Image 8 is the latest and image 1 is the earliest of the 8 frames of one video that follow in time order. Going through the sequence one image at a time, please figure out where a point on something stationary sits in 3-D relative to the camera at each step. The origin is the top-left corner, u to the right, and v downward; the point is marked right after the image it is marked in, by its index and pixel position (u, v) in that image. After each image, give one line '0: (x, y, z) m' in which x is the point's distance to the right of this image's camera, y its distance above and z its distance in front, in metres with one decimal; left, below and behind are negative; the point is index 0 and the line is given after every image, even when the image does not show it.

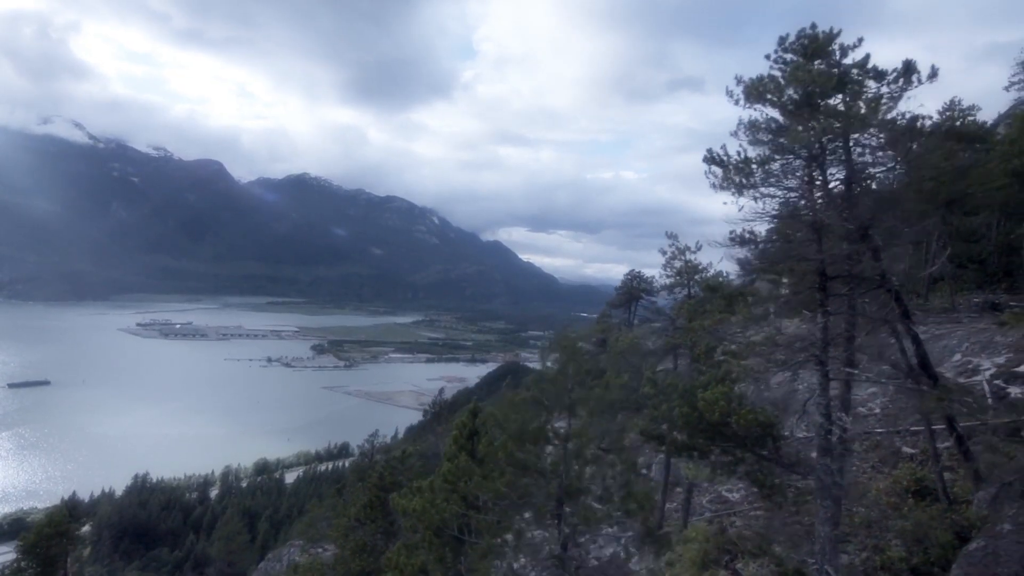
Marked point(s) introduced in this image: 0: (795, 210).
0: (+2.9, +0.8, +7.8) m
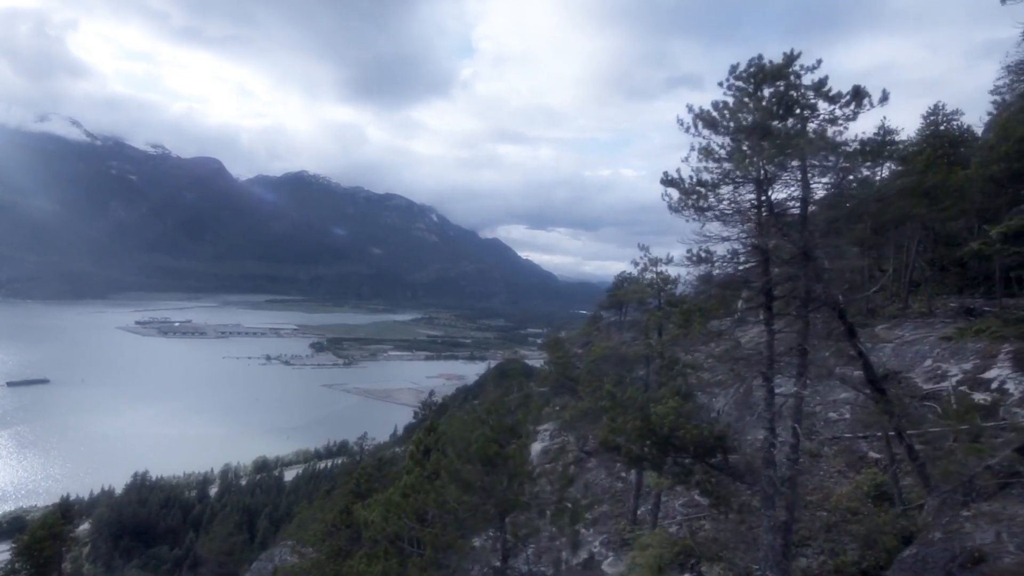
0: (+2.5, +0.6, +8.1) m
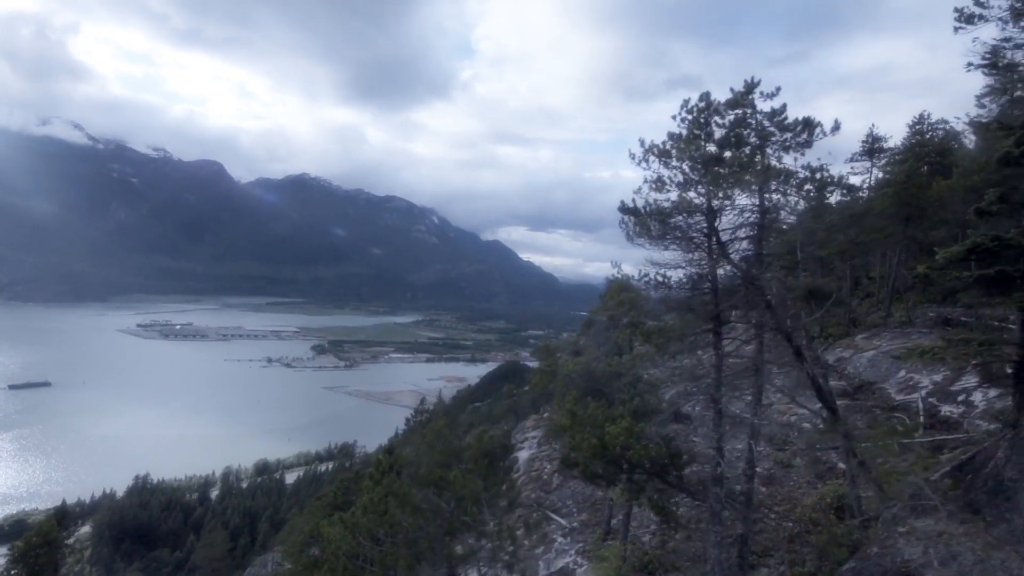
0: (+2.1, +0.3, +8.5) m
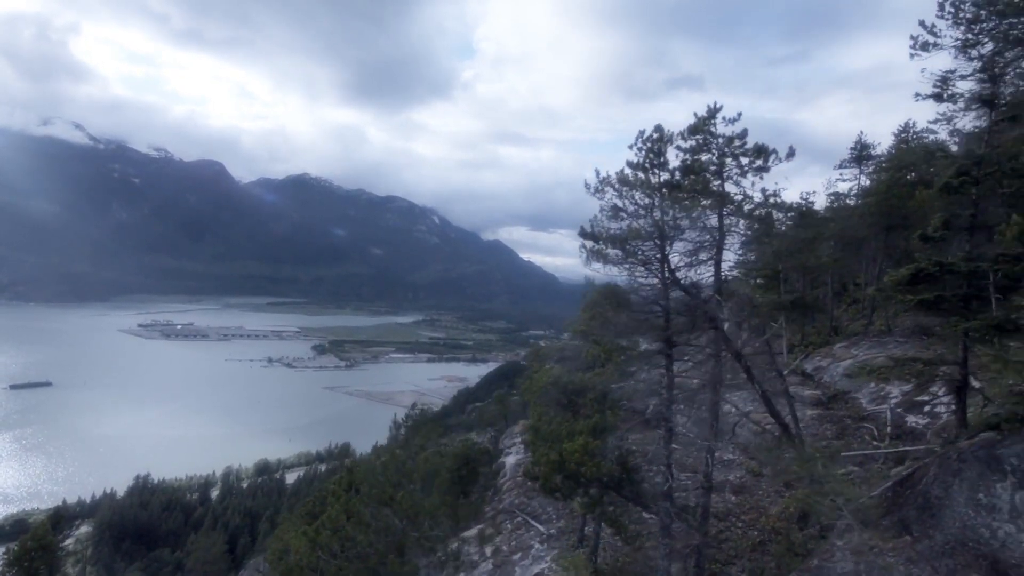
0: (+1.7, 0.0, +8.9) m
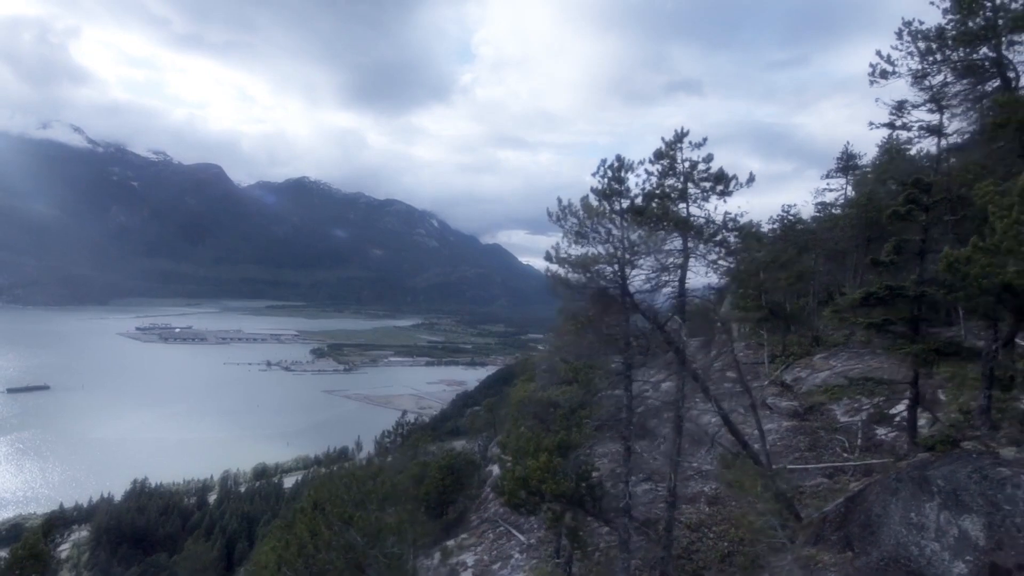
0: (+1.3, -0.2, +9.2) m
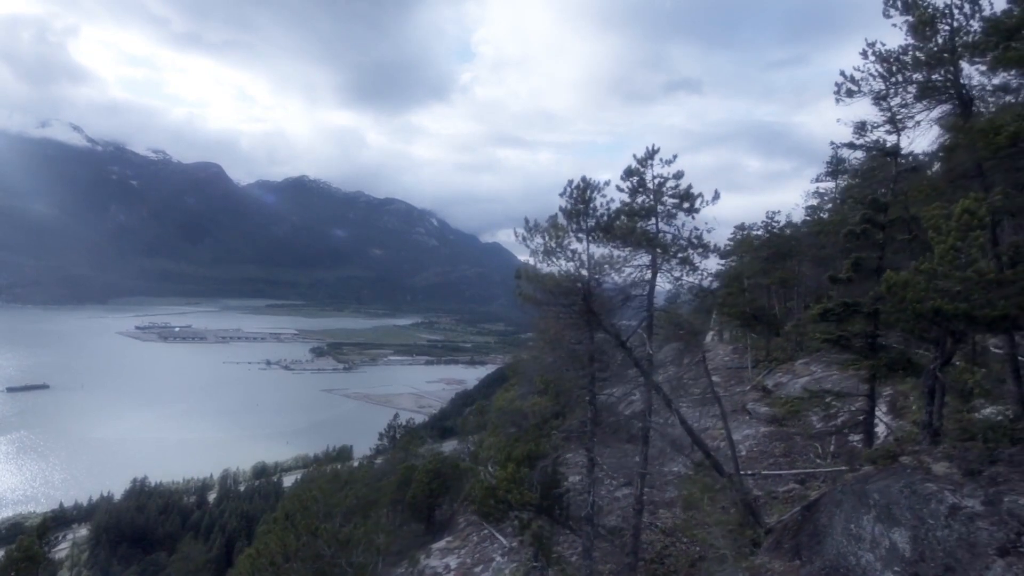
0: (+0.9, -0.5, +9.5) m
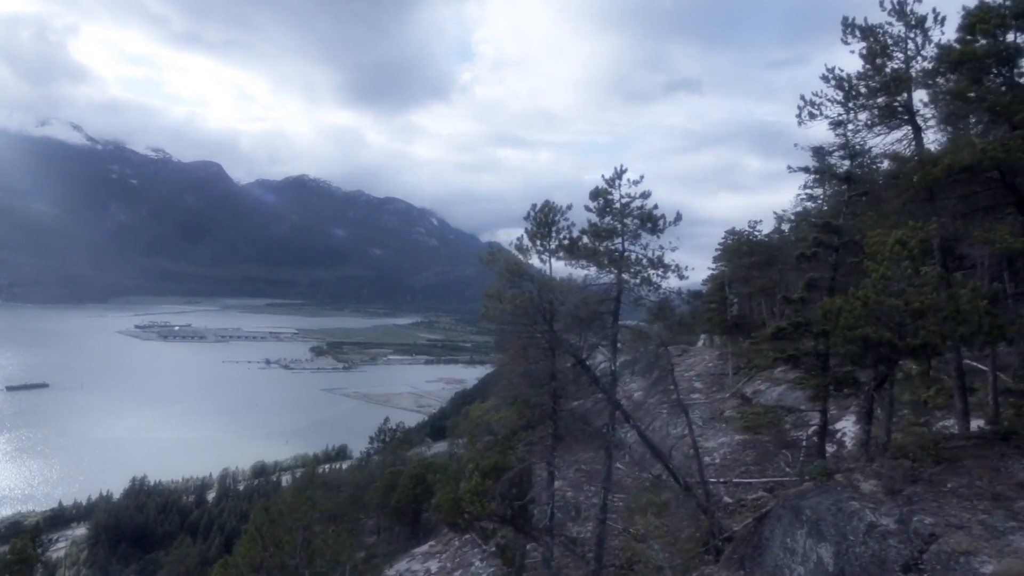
0: (+0.4, -0.7, +9.9) m
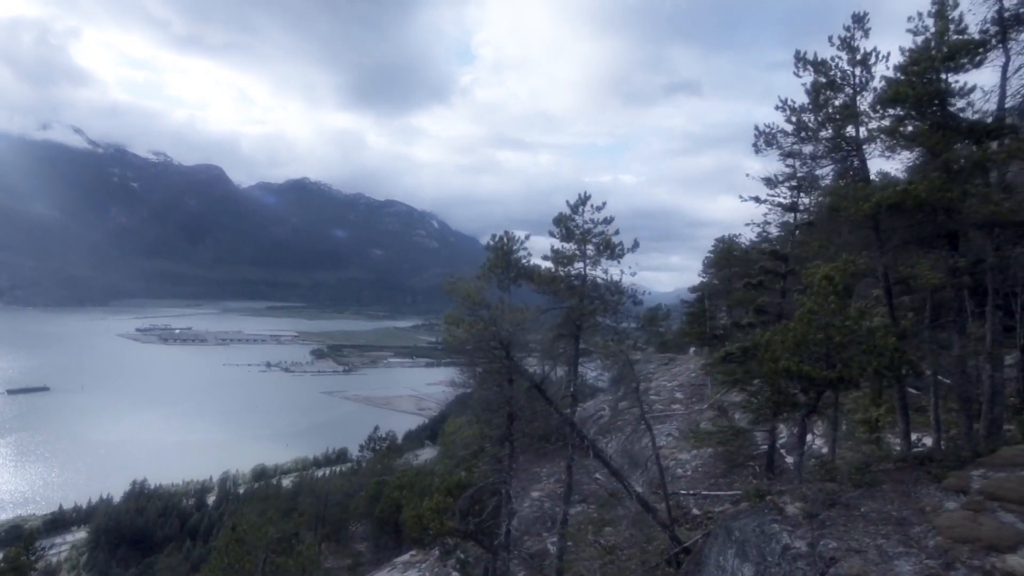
0: (-0.1, -1.1, +10.4) m
